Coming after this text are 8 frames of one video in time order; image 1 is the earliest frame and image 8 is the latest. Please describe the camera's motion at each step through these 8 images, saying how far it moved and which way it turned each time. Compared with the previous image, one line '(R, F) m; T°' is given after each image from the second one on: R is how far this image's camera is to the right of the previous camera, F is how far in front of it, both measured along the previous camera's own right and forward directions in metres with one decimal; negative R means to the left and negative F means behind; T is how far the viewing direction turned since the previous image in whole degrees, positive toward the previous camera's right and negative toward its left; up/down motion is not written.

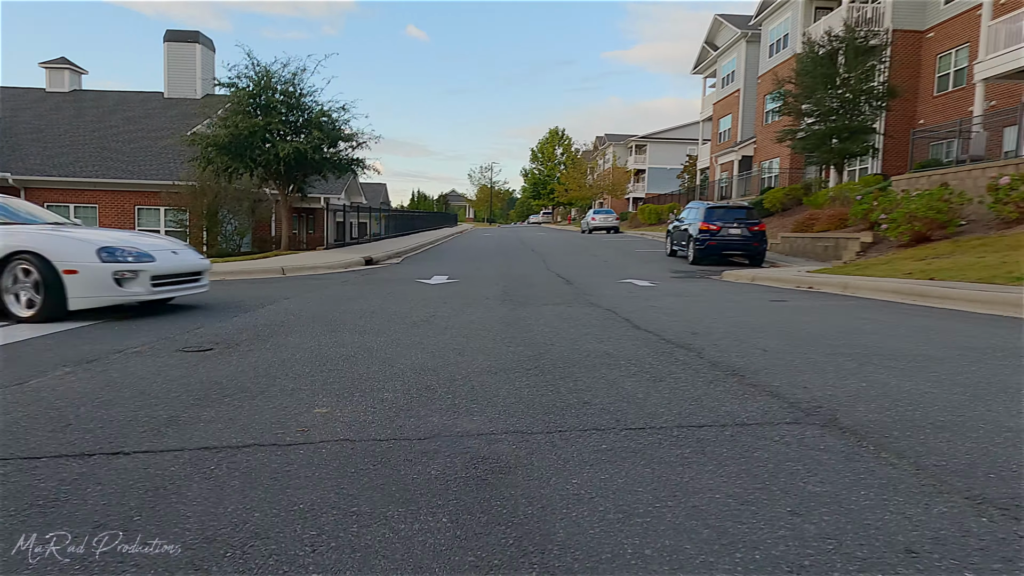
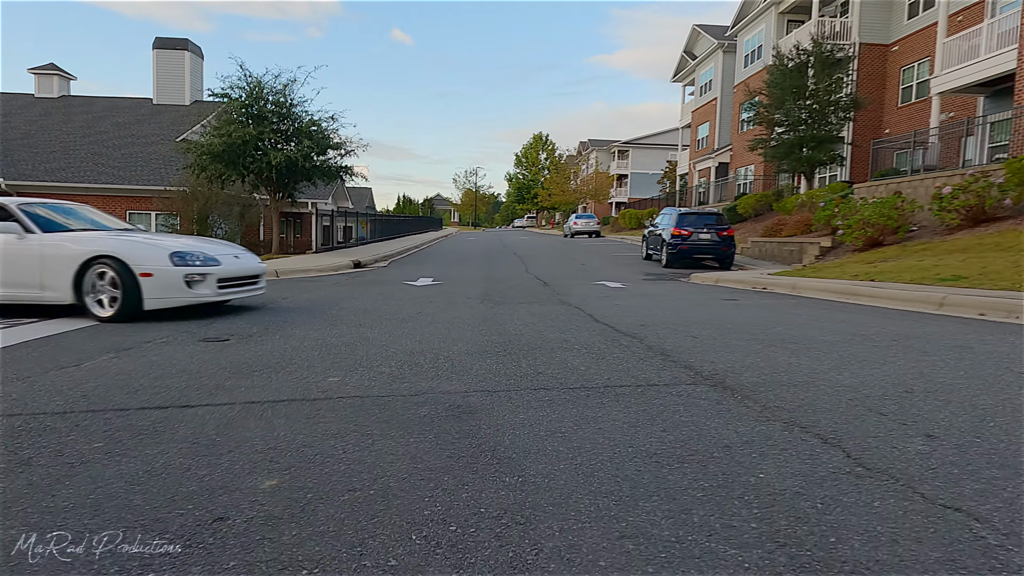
(+0.1, -1.0) m; +1°
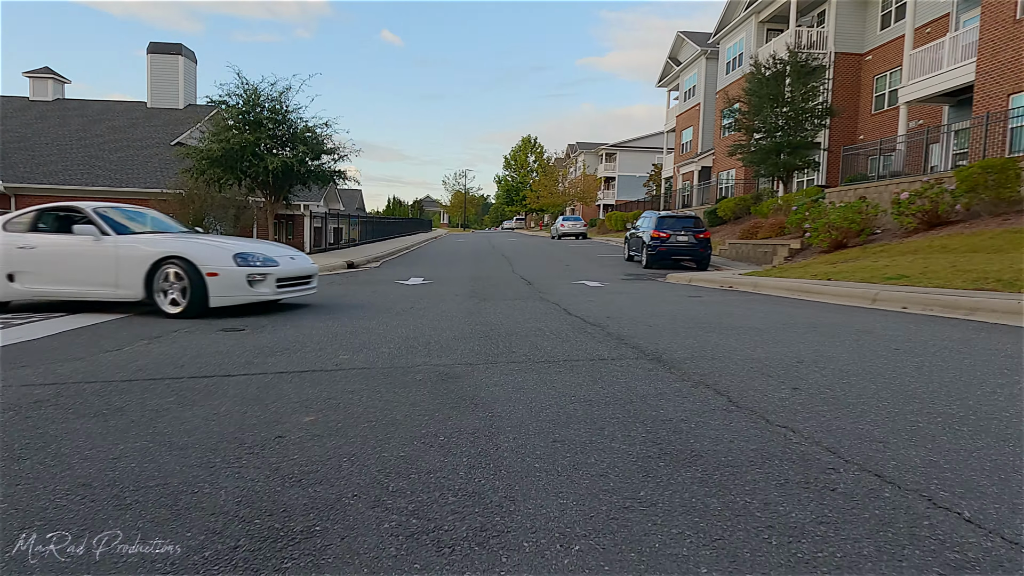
(+0.1, -1.0) m; +1°
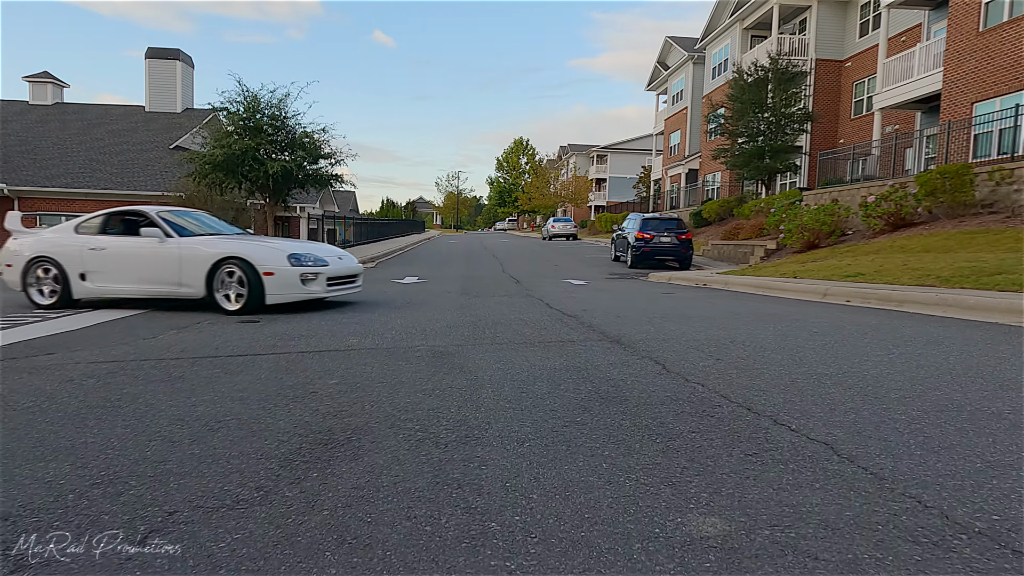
(+0.1, -1.0) m; +1°
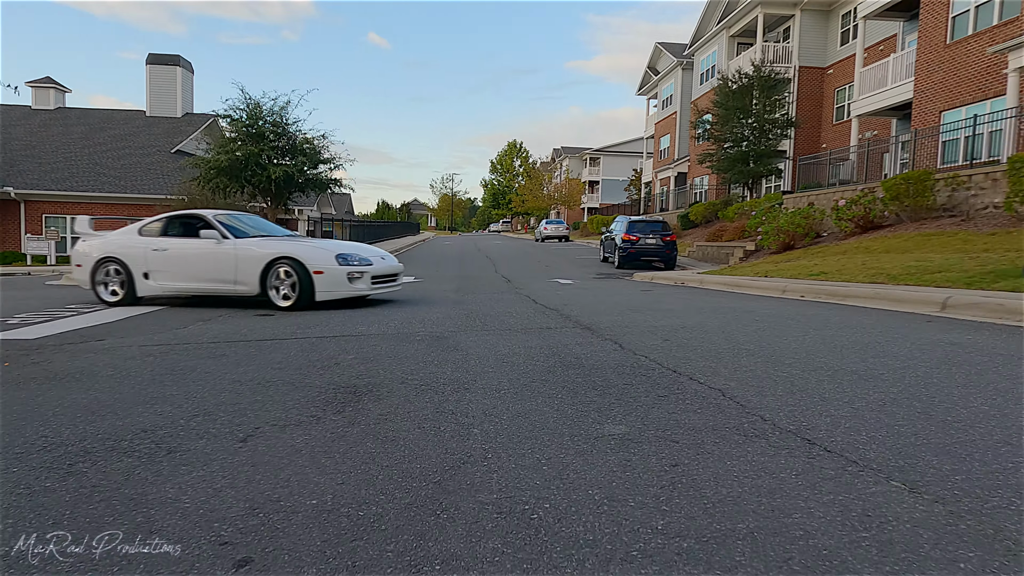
(+0.1, -1.0) m; 0°
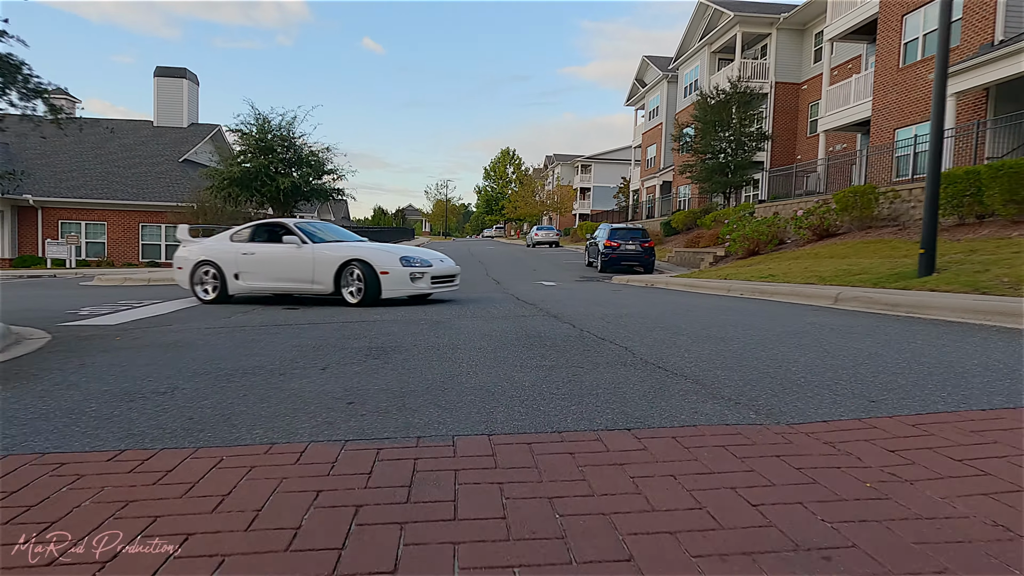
(+0.2, -1.9) m; +1°
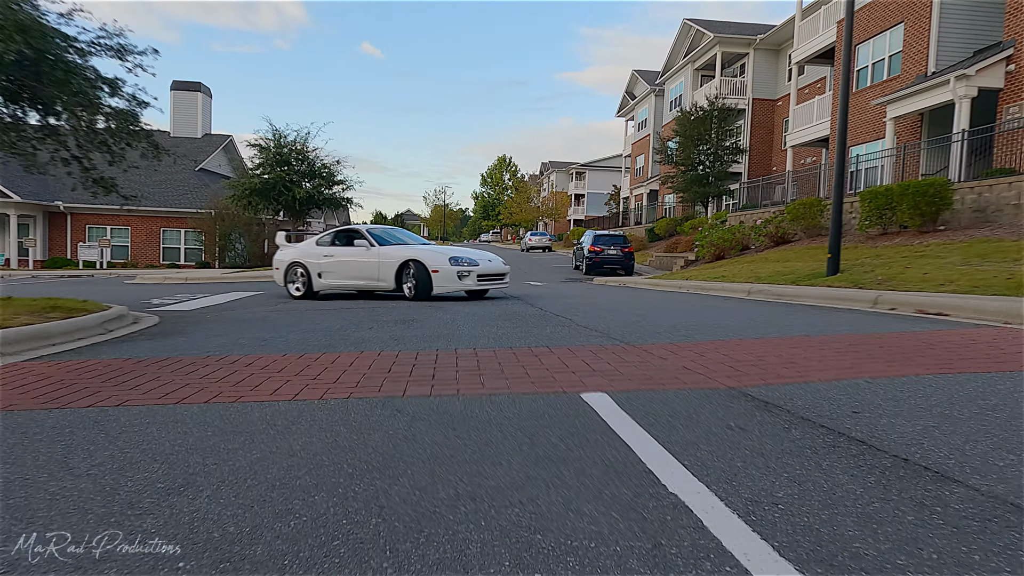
(+0.2, -2.7) m; 0°
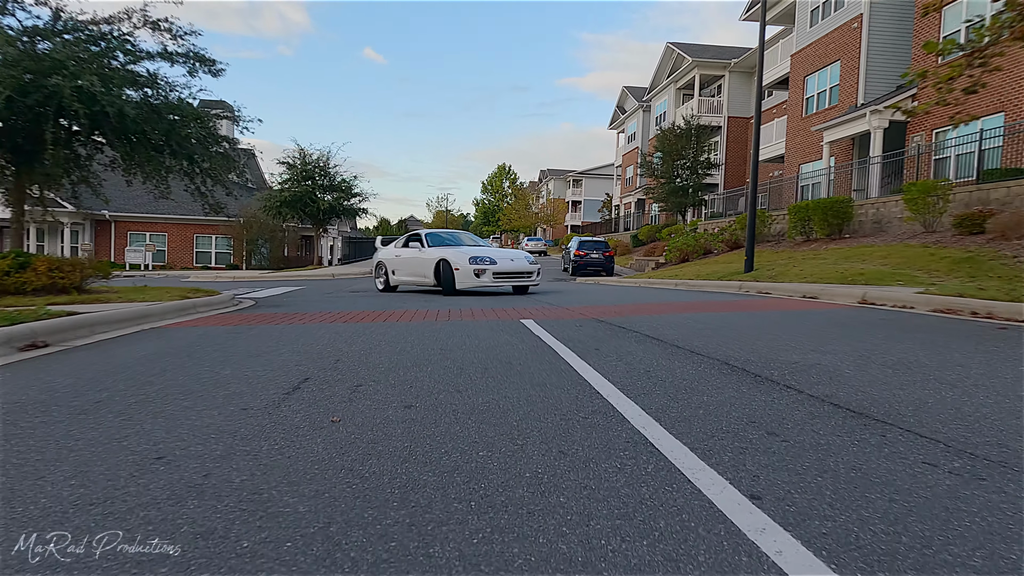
(+0.3, -4.1) m; 0°
